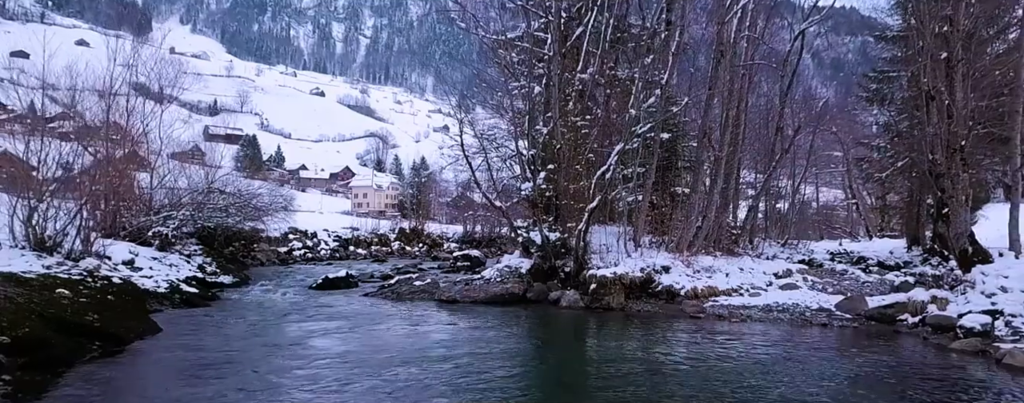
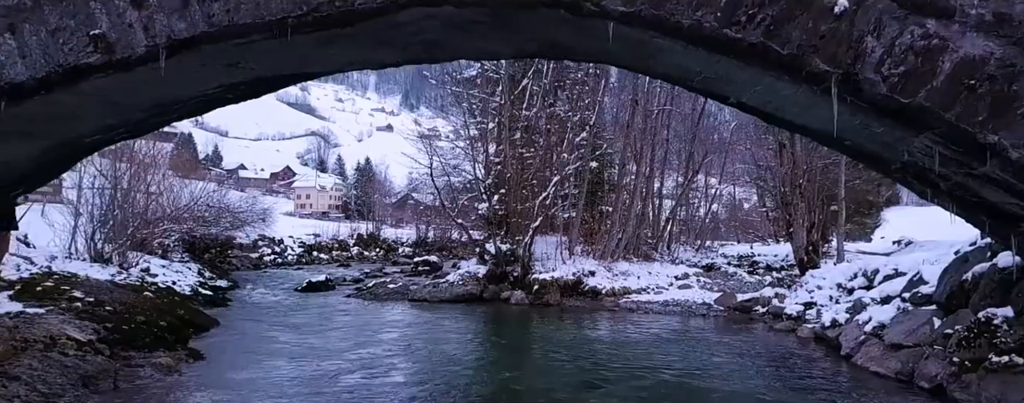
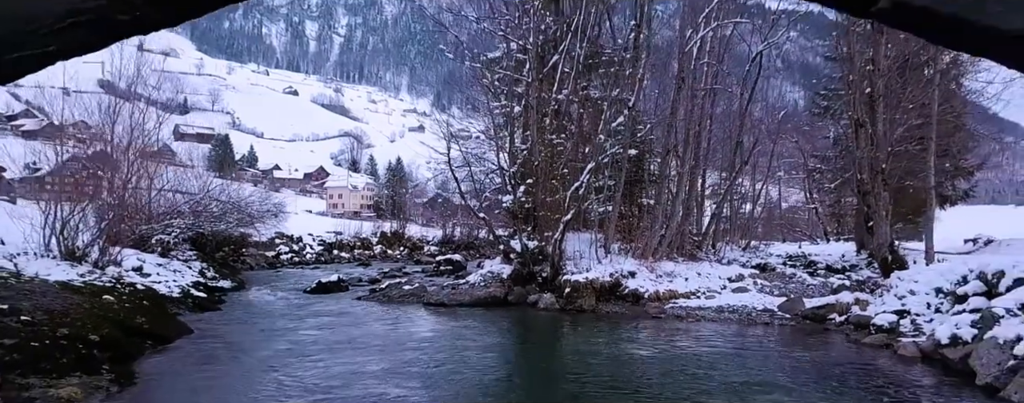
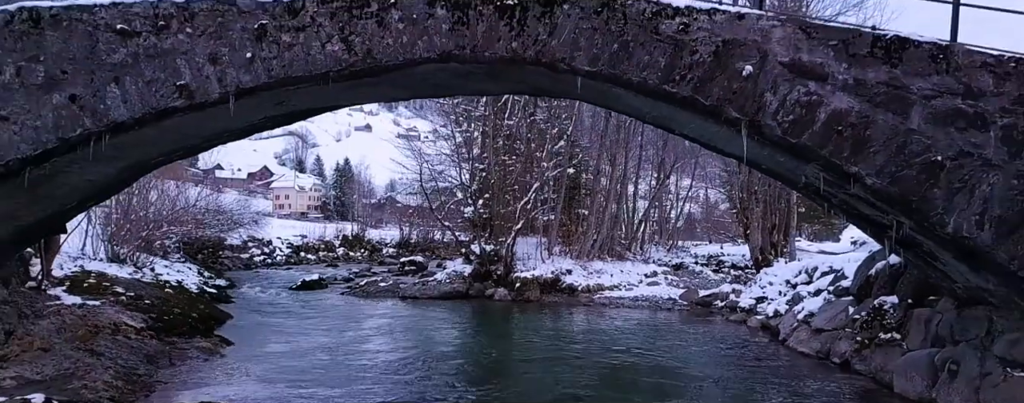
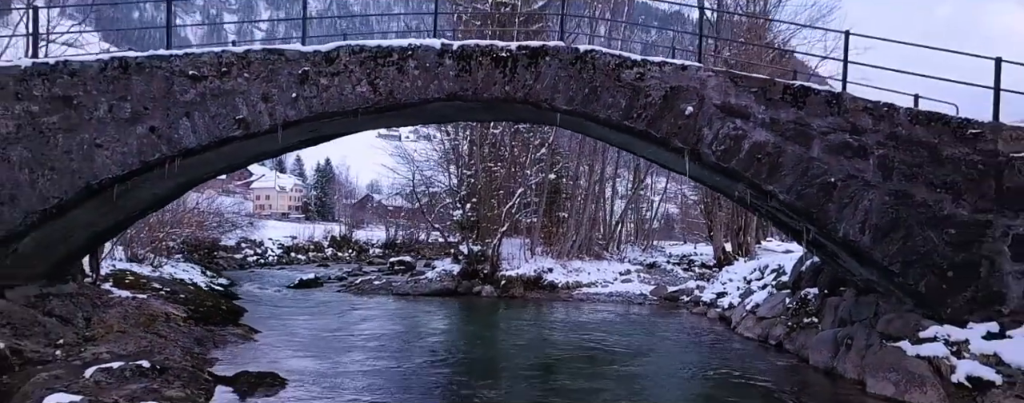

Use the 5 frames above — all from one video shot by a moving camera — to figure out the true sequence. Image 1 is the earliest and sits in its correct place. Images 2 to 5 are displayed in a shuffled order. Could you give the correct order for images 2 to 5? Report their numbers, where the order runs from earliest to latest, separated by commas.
3, 2, 4, 5
